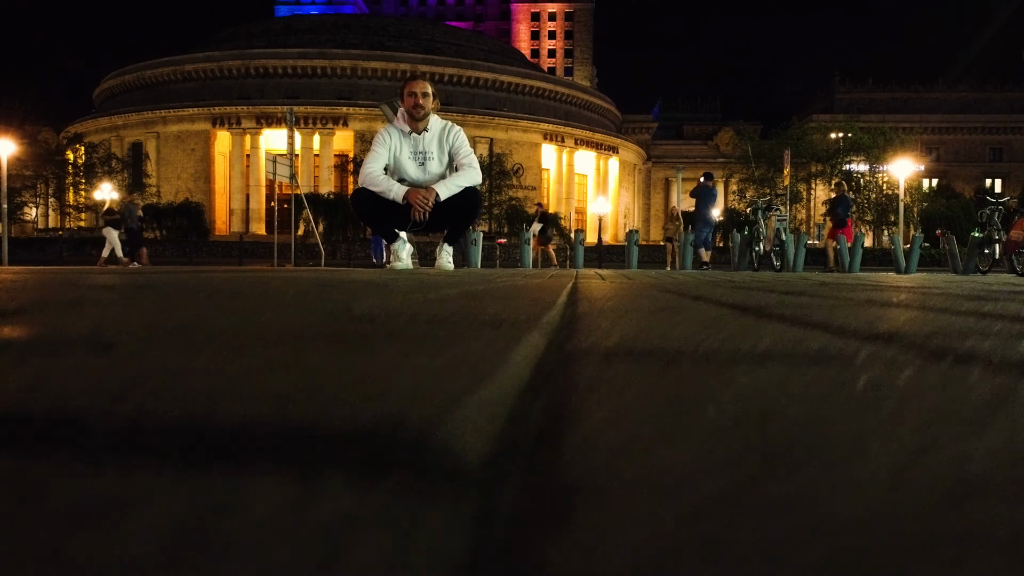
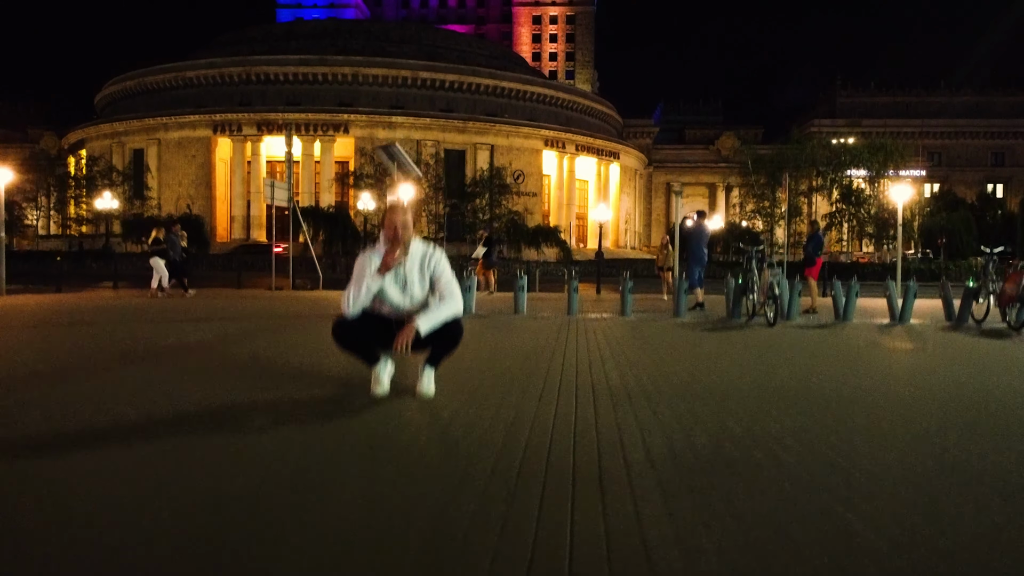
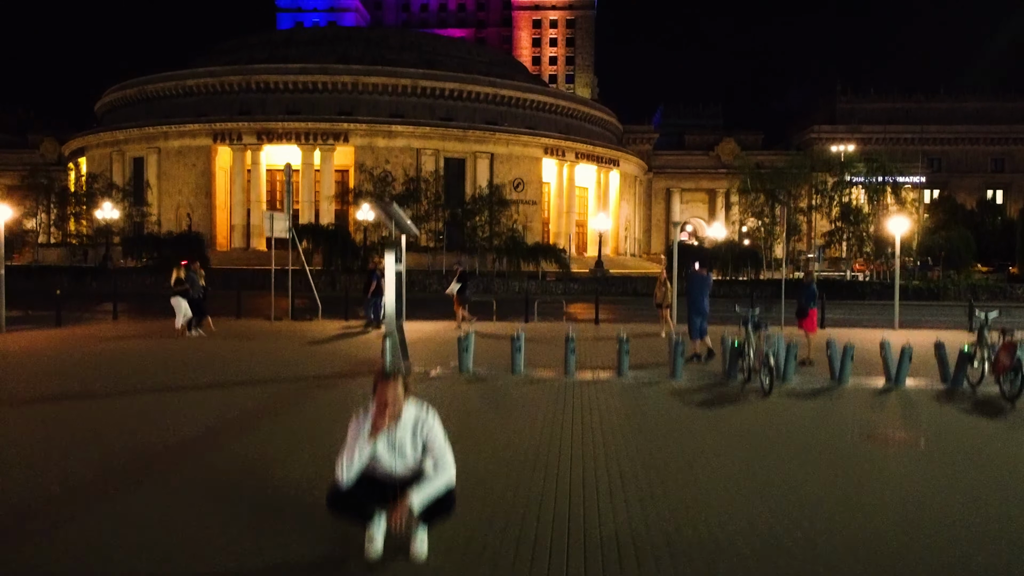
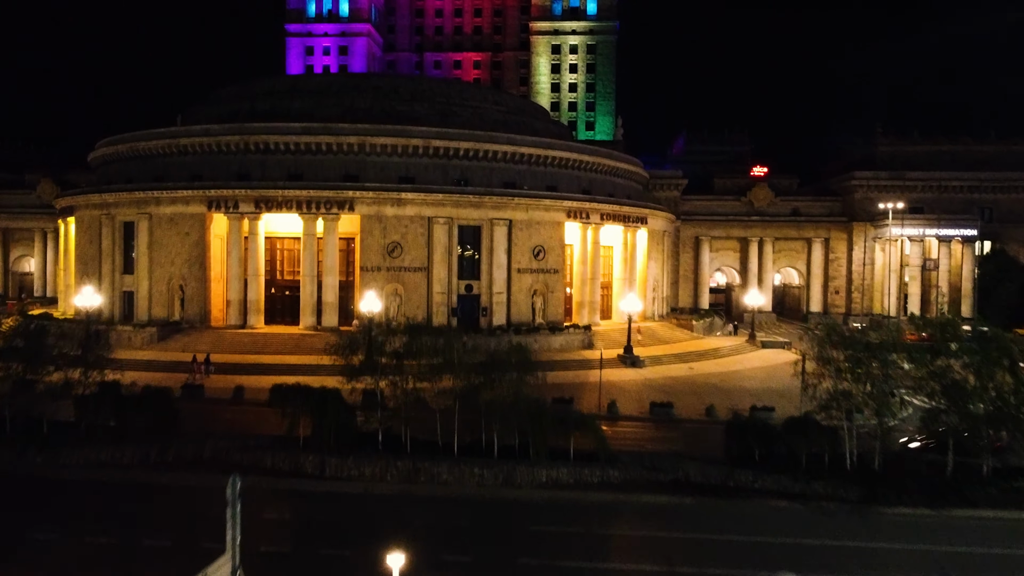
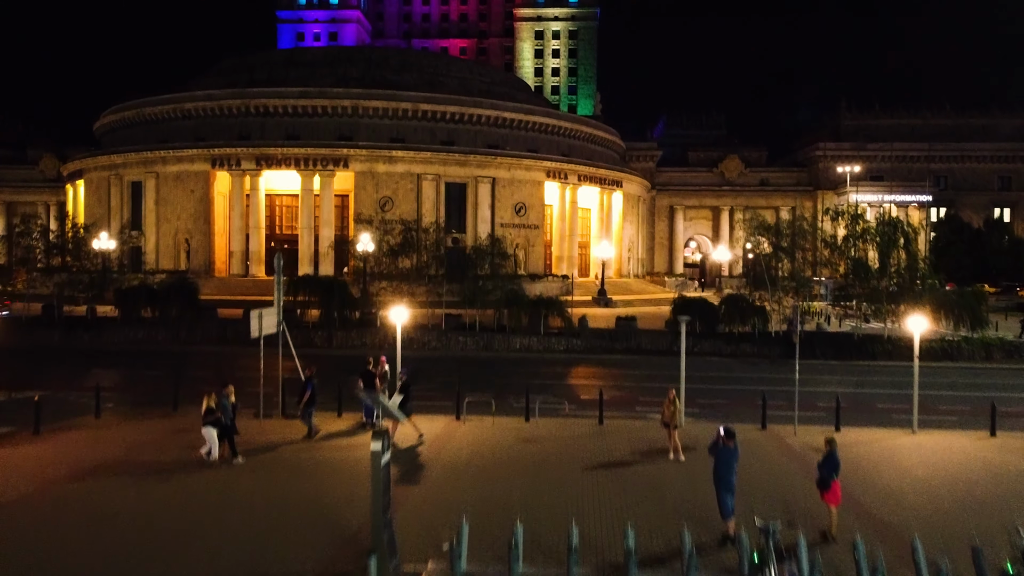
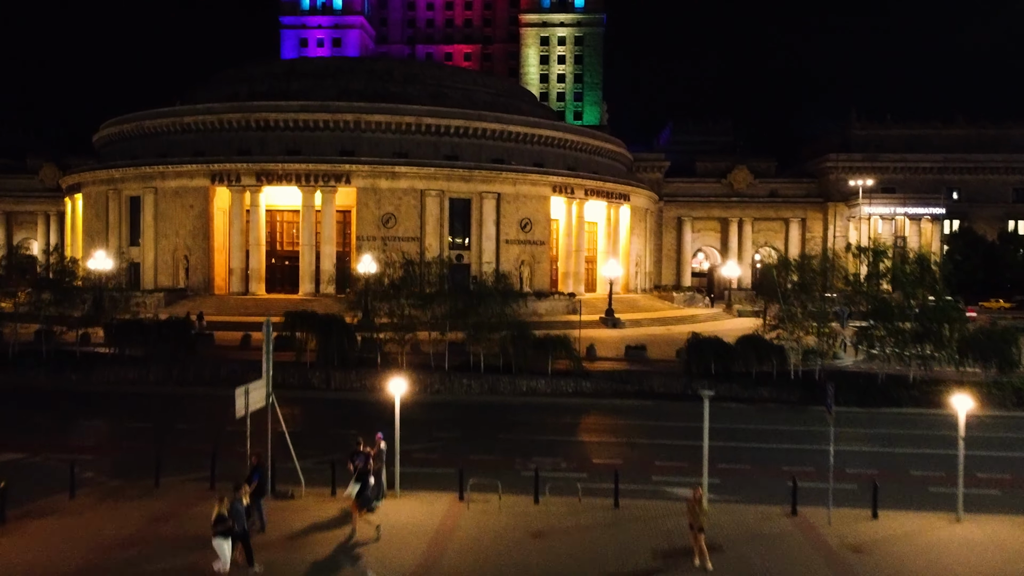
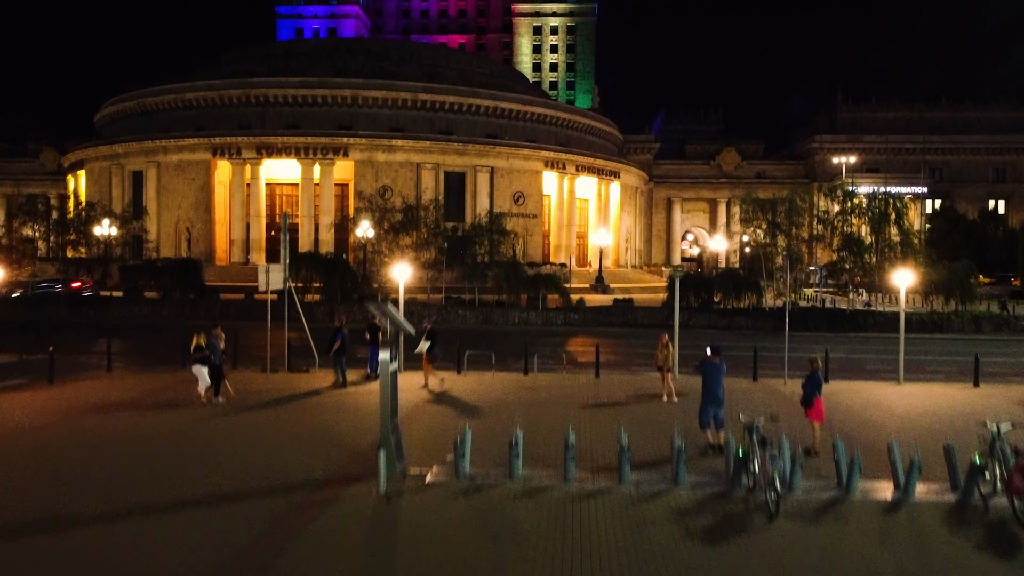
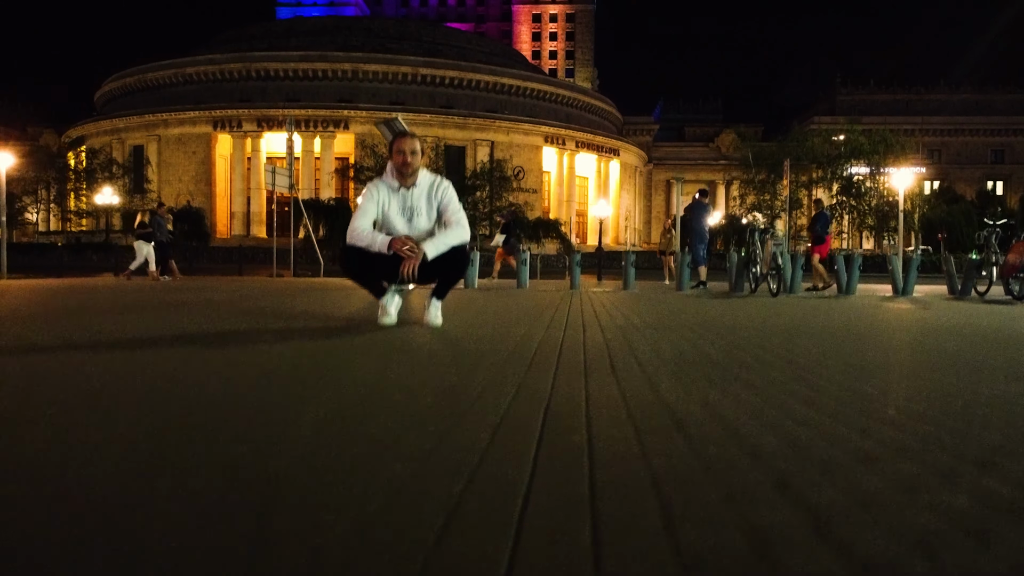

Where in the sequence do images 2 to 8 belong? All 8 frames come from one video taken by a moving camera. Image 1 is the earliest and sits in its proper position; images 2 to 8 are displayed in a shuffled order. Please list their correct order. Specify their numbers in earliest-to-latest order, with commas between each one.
8, 2, 3, 7, 5, 6, 4
